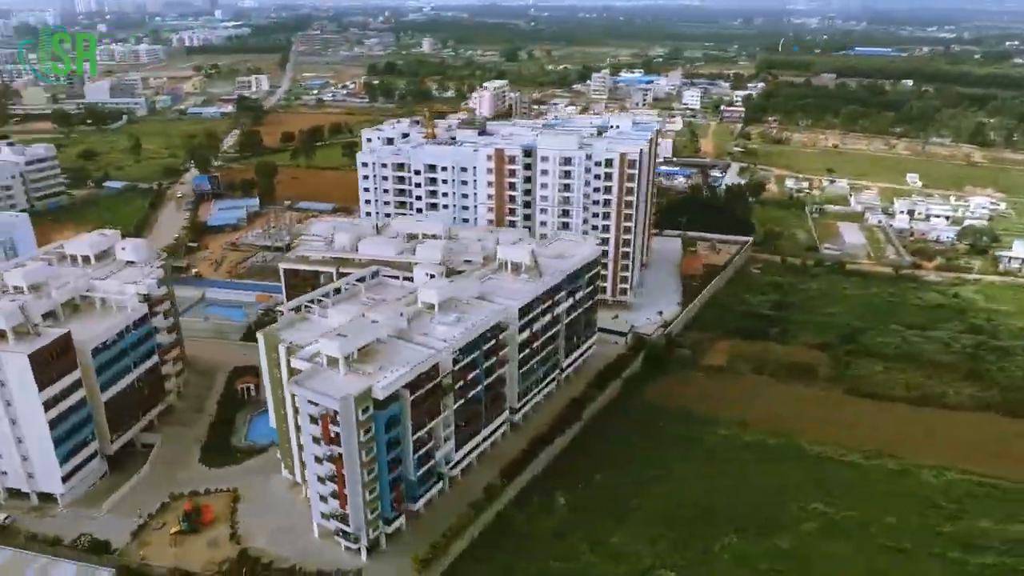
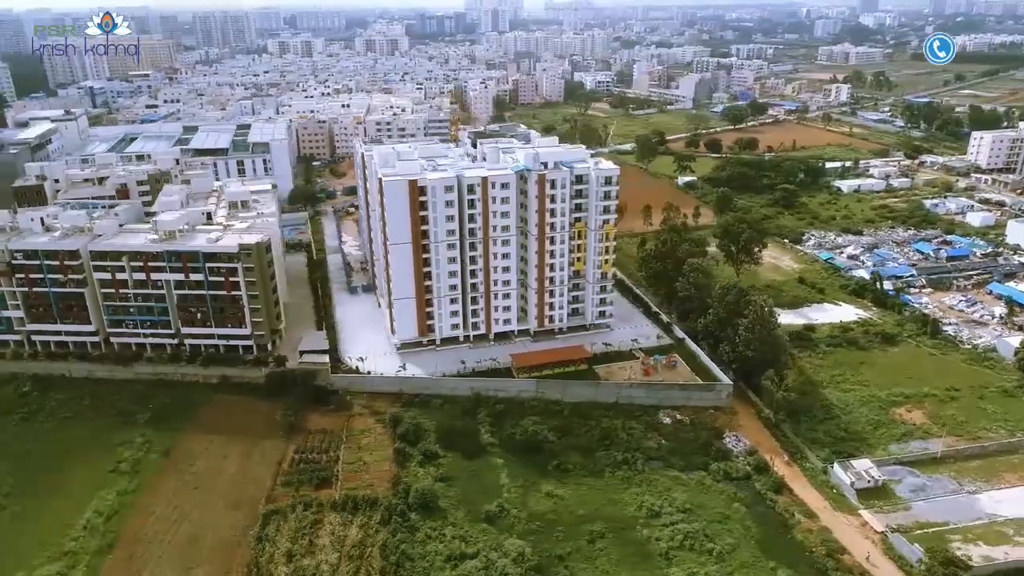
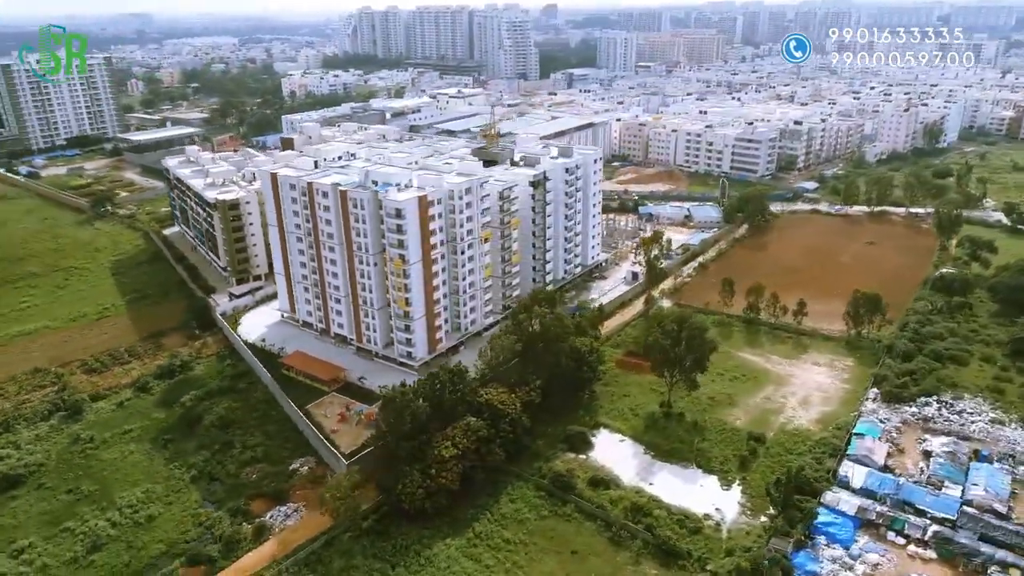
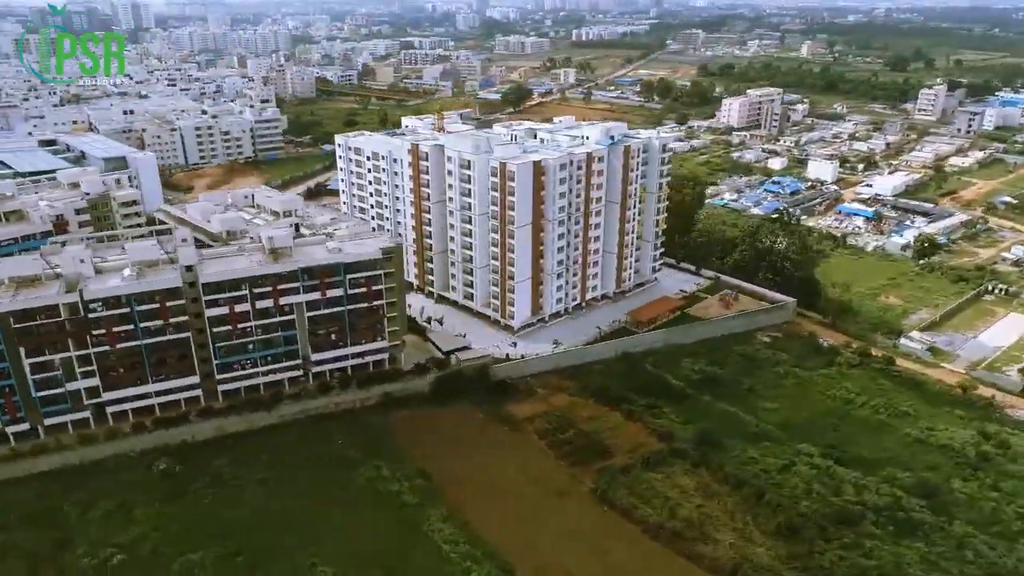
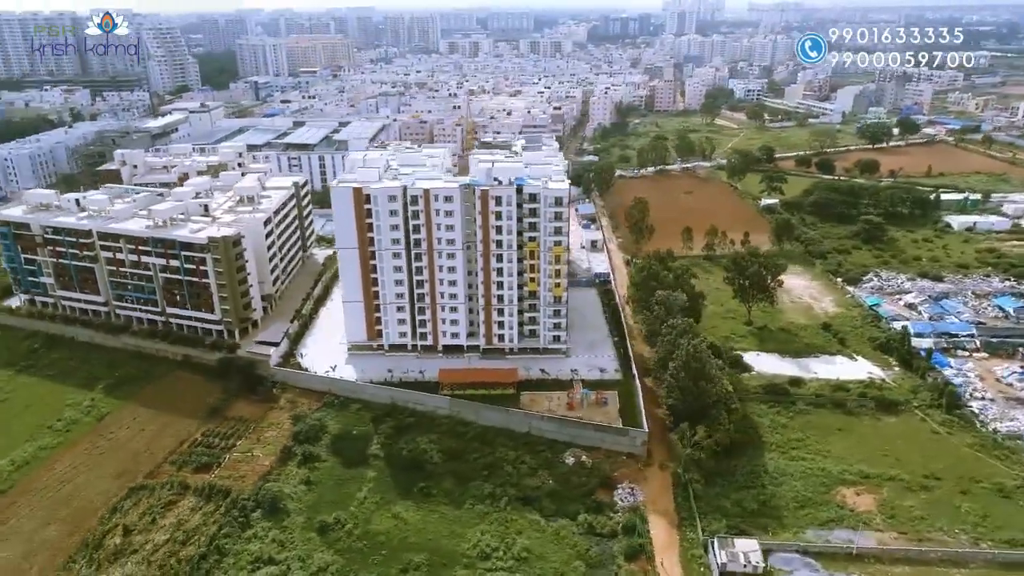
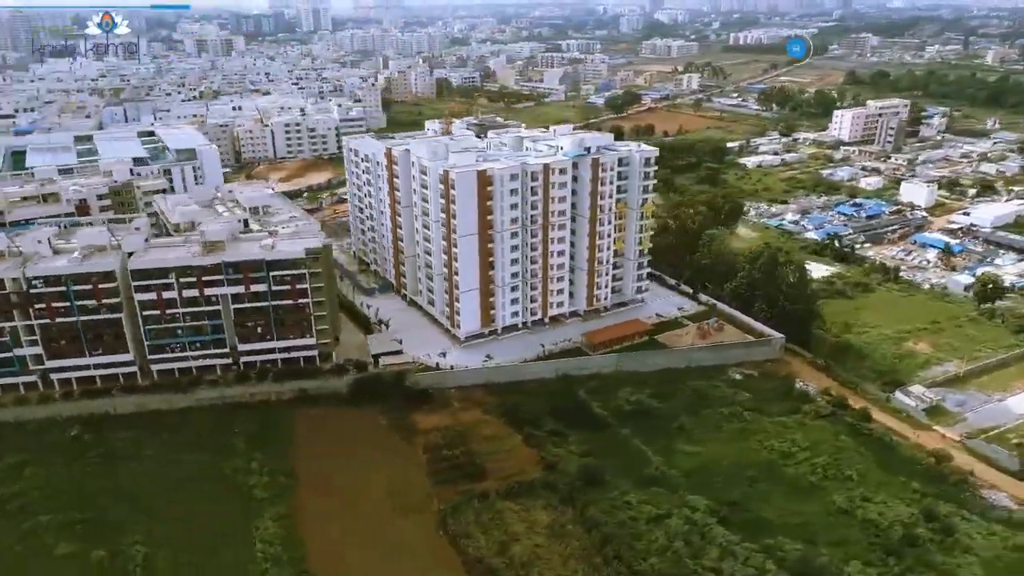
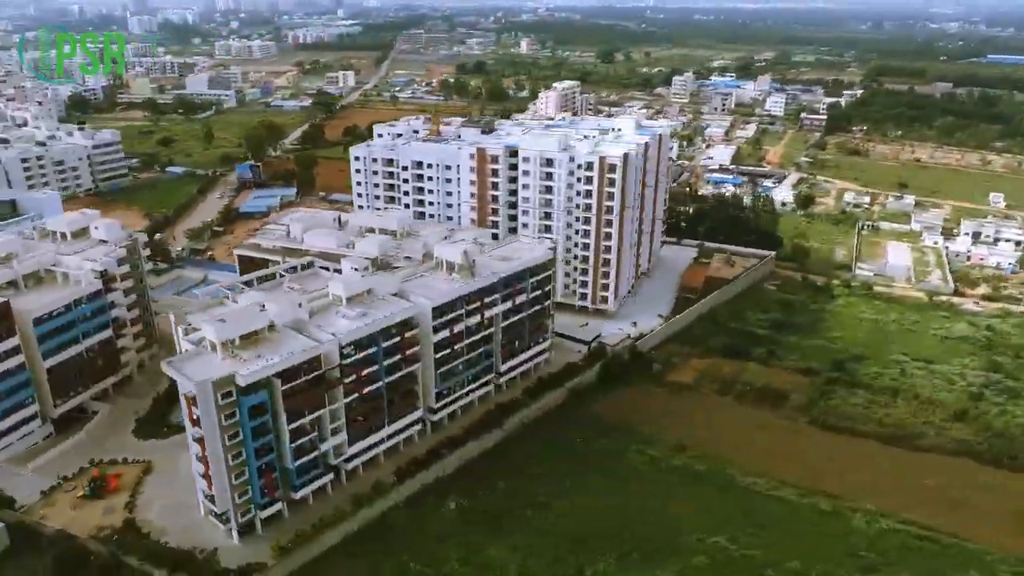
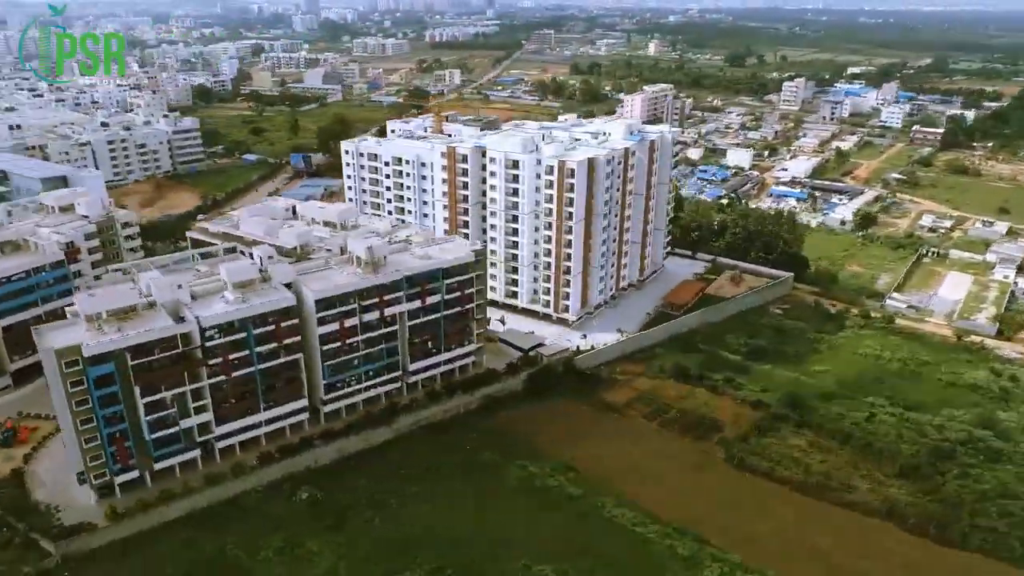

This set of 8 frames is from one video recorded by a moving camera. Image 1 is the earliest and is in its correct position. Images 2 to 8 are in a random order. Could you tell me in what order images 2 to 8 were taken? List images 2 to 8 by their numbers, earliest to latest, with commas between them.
7, 8, 4, 6, 2, 5, 3
